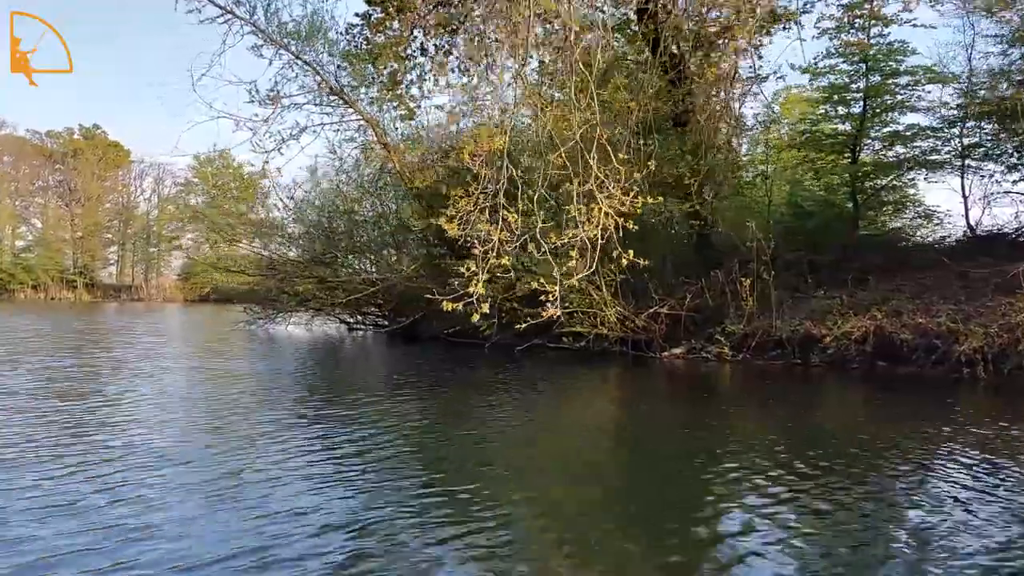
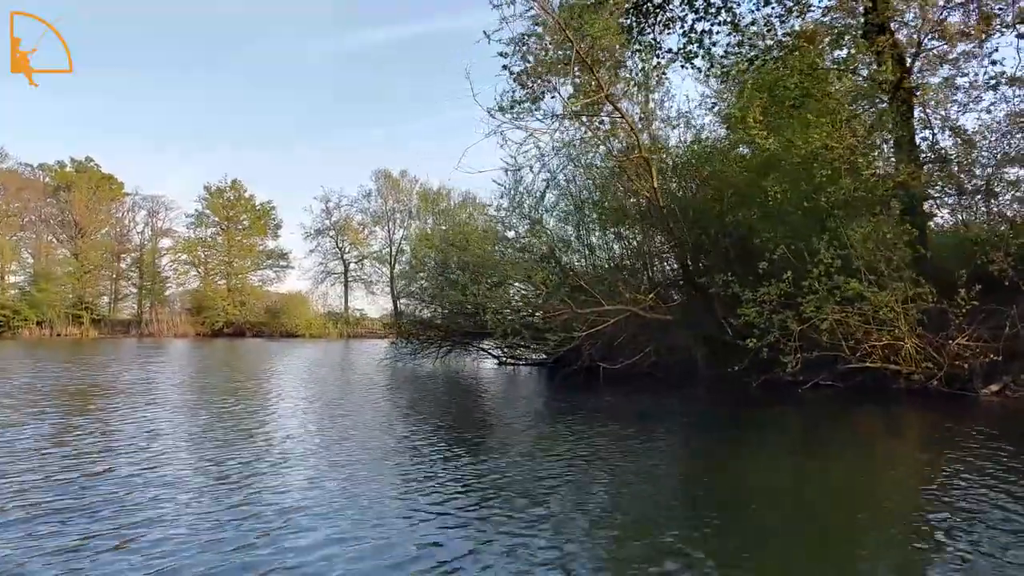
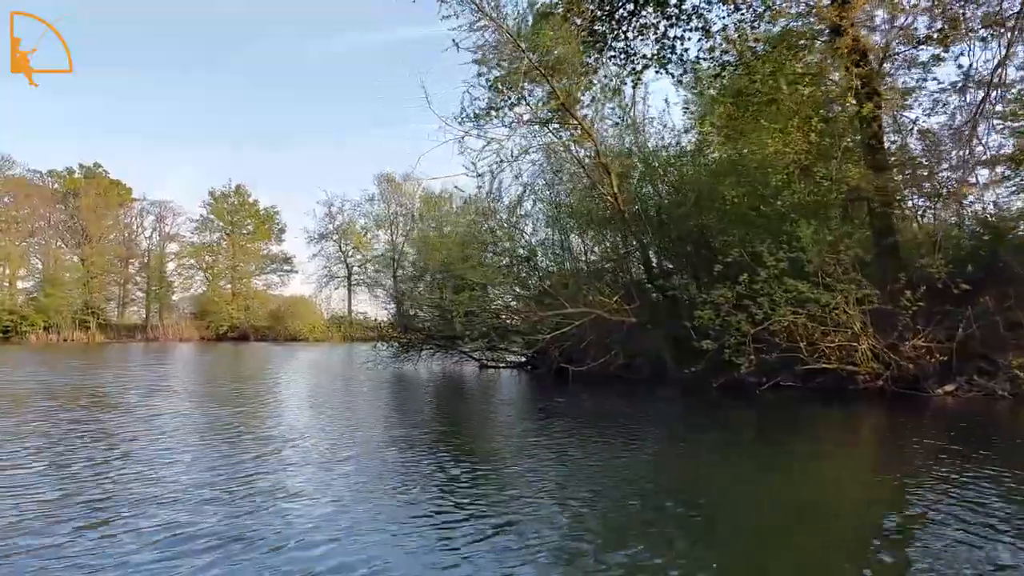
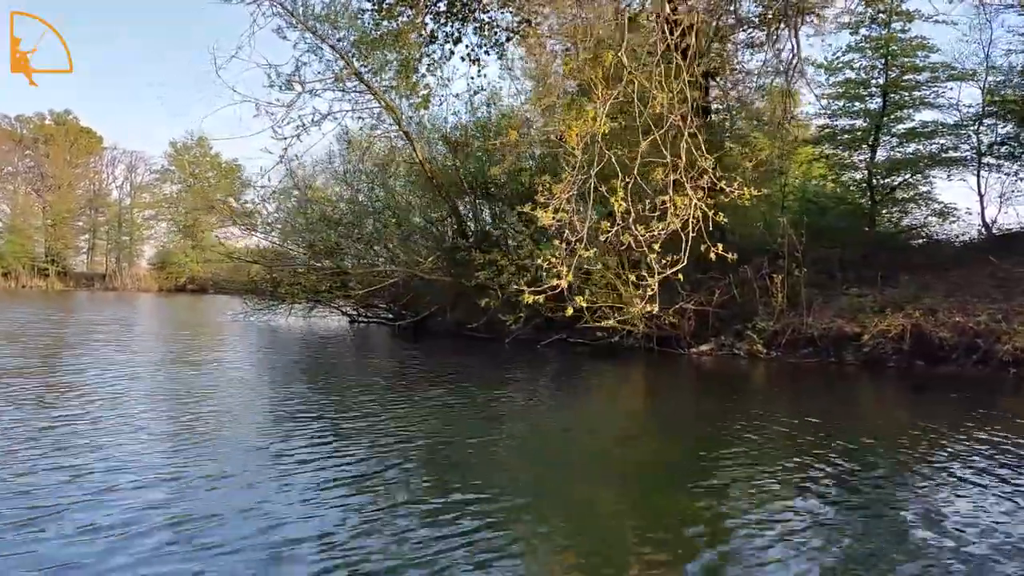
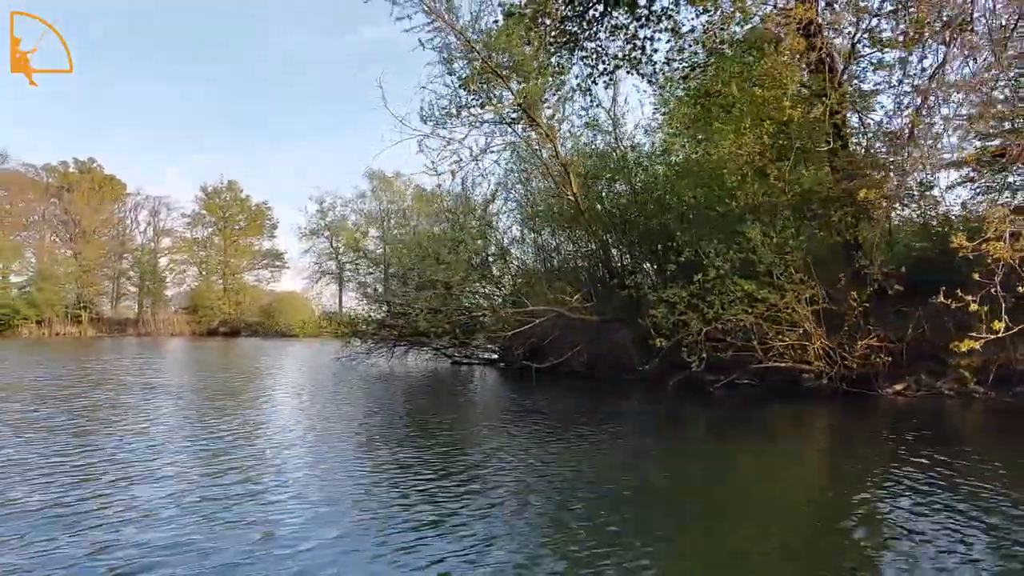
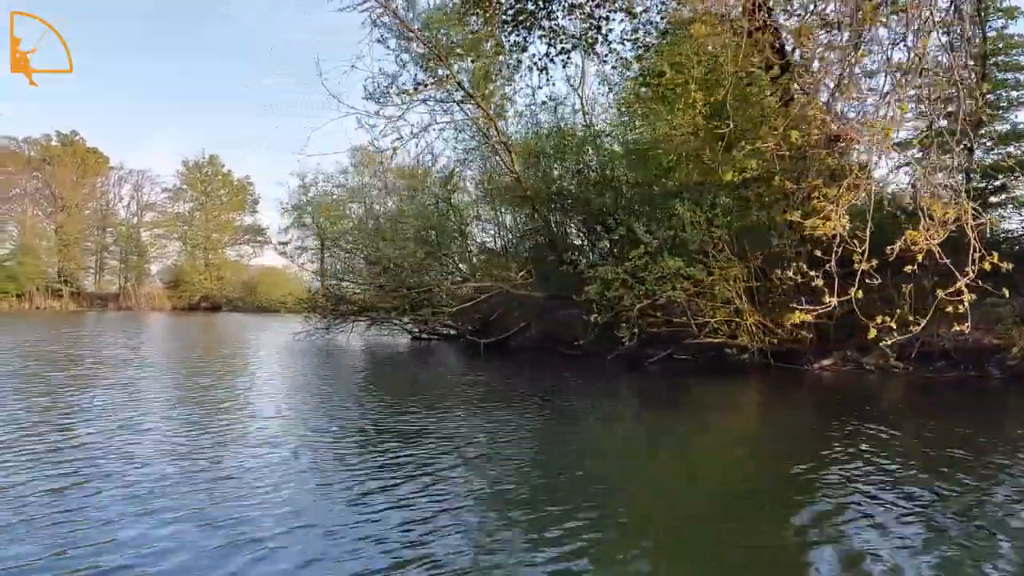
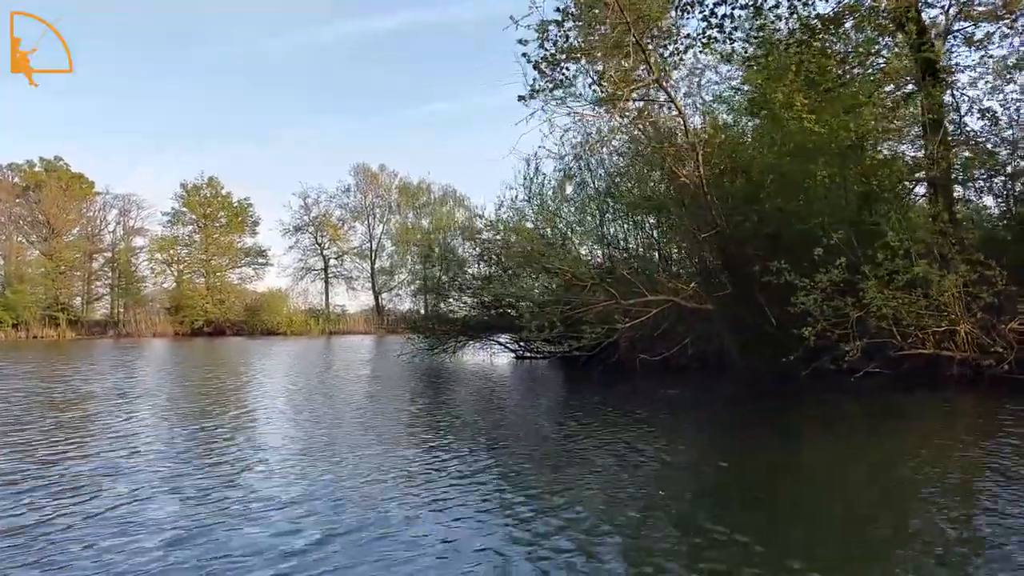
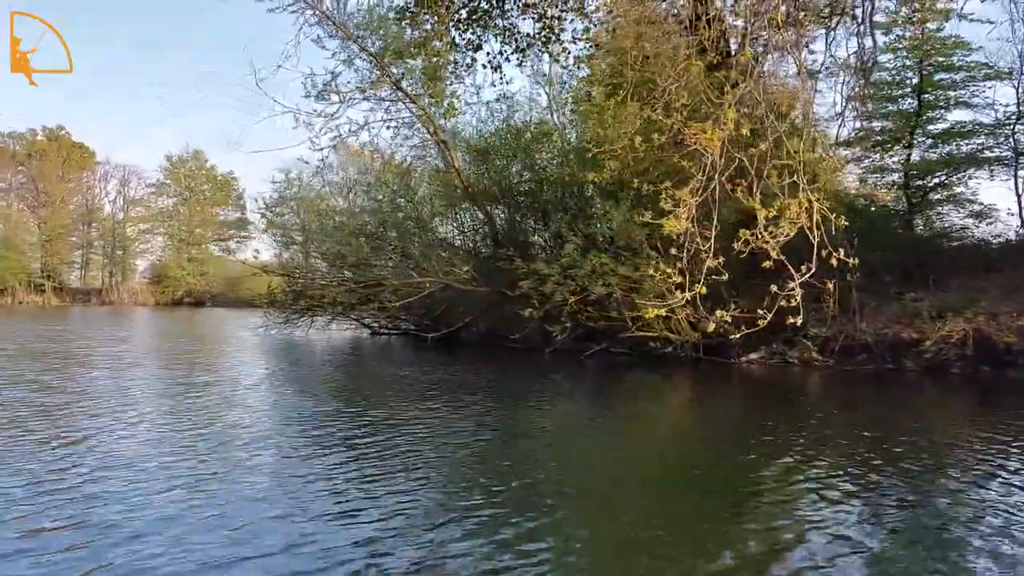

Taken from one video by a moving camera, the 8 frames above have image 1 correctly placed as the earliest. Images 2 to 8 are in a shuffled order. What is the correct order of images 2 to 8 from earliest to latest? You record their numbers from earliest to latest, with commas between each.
4, 8, 6, 5, 3, 2, 7
